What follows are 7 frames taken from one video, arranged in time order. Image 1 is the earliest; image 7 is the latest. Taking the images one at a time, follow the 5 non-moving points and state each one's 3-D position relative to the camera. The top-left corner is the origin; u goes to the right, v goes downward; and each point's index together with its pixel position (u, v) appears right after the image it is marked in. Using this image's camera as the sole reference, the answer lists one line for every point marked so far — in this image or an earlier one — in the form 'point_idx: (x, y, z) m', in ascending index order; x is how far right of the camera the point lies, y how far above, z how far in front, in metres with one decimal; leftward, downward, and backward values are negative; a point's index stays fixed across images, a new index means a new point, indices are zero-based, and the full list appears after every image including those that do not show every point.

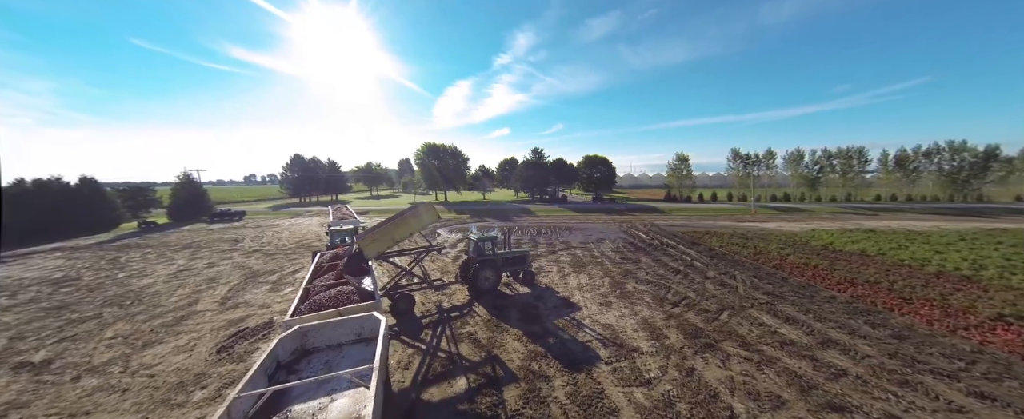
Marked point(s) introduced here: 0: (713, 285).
0: (+8.7, -3.3, +12.2) m
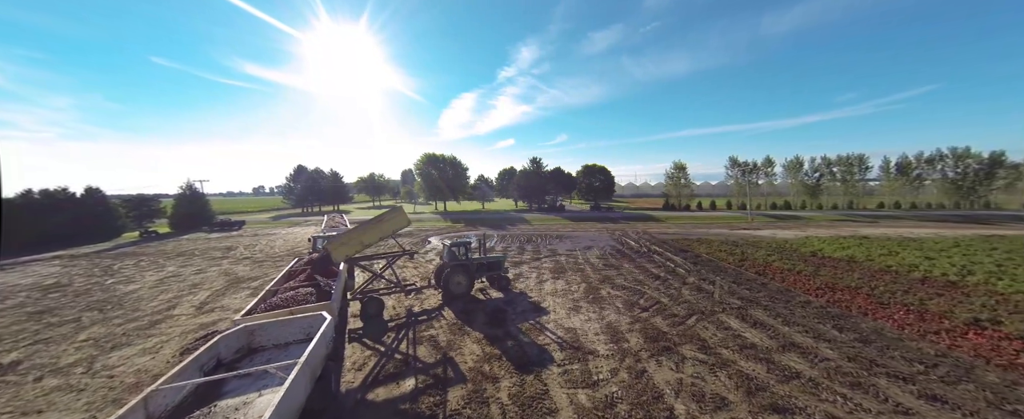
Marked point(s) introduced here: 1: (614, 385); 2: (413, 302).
0: (+7.6, -3.5, +12.0) m
1: (+2.2, -3.9, +6.1) m
2: (-4.1, -3.8, +11.4) m
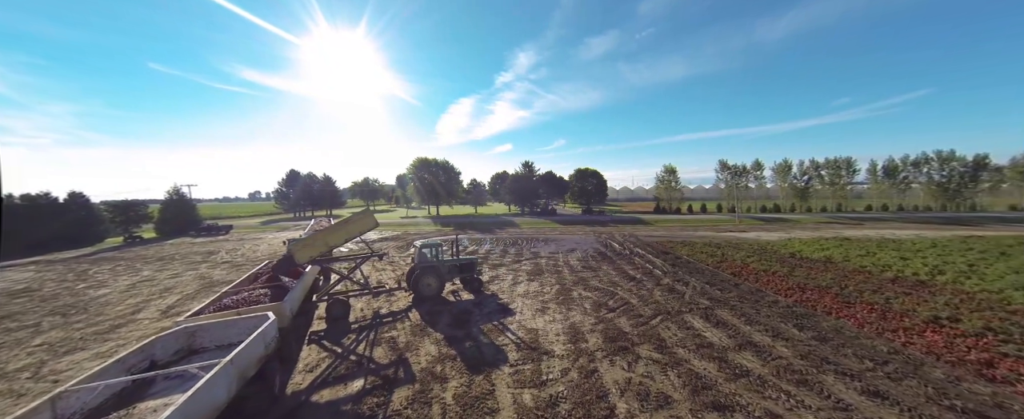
0: (+6.4, -3.5, +12.0) m
1: (+1.1, -3.8, +6.0) m
2: (-5.3, -3.8, +11.3) m
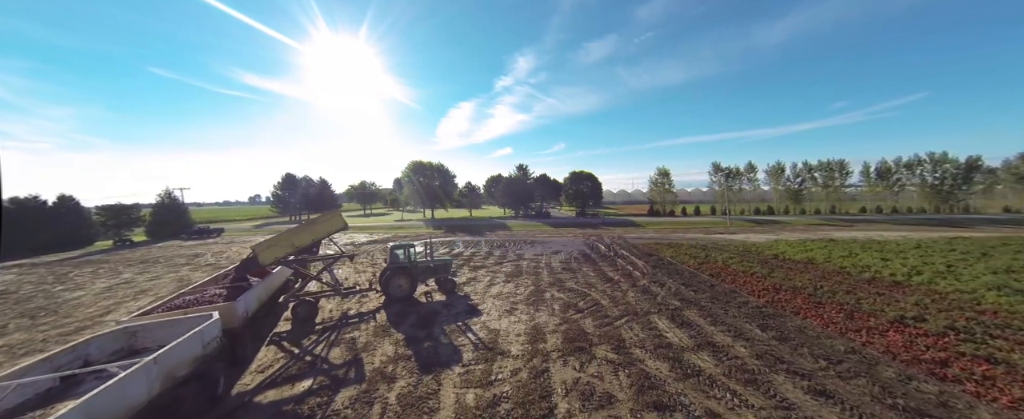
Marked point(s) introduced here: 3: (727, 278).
0: (+5.2, -3.5, +11.9) m
1: (-0.1, -3.7, +5.9) m
2: (-6.4, -3.8, +11.2) m
3: (+10.3, -3.3, +13.4) m
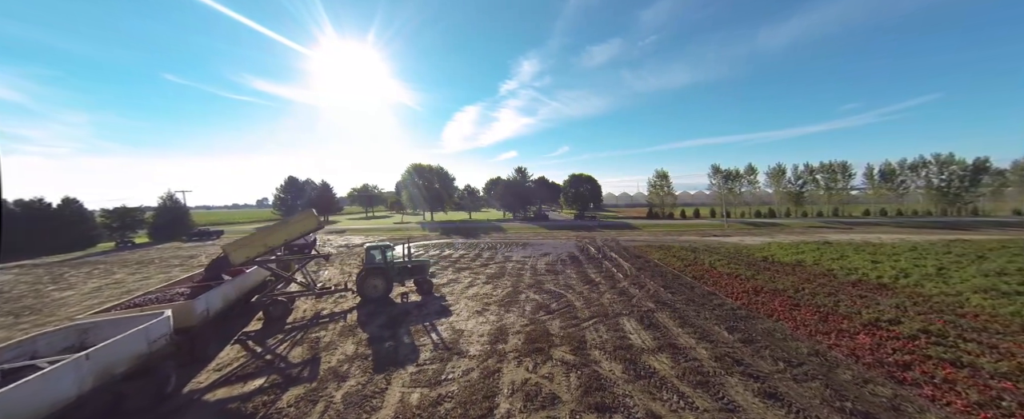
0: (+4.2, -3.5, +11.7) m
1: (-1.2, -3.7, +5.9) m
2: (-7.5, -3.8, +11.2) m
3: (+9.3, -3.3, +13.2) m
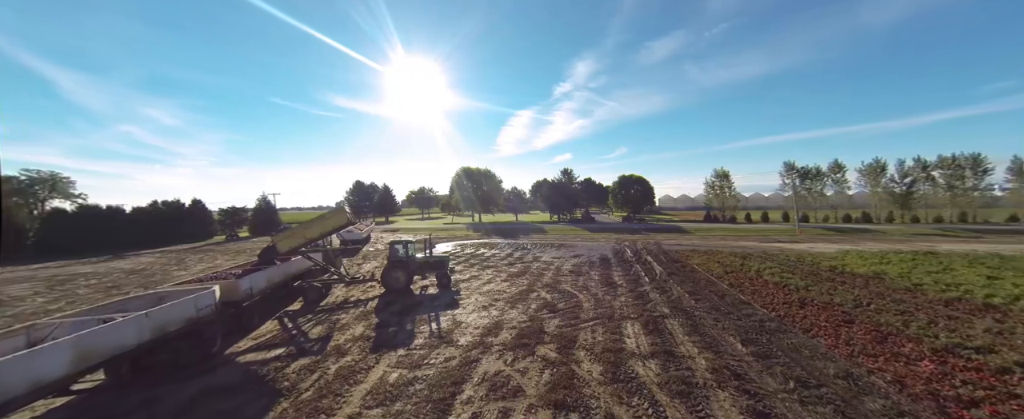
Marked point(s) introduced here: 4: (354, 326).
0: (+4.6, -3.5, +11.0) m
1: (-1.7, -3.6, +6.2) m
2: (-7.0, -3.7, +12.5) m
3: (+9.9, -3.3, +11.6) m
4: (-5.0, -3.7, +8.9) m
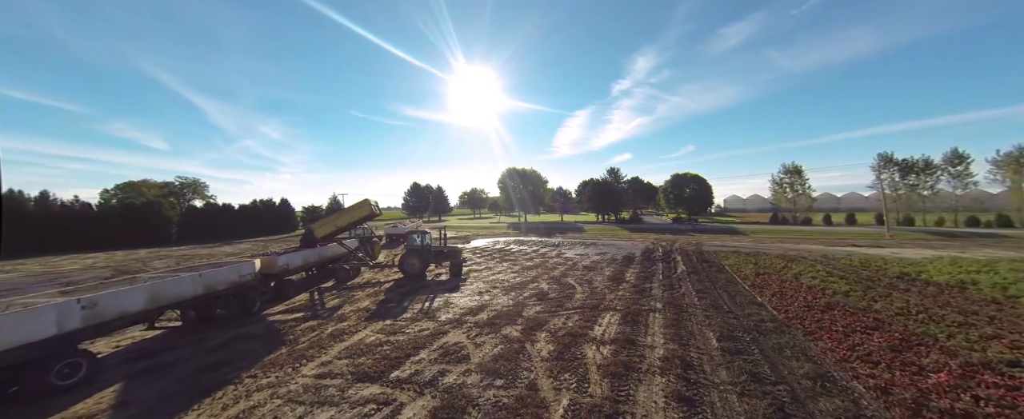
0: (+4.4, -3.2, +10.7) m
1: (-2.7, -3.2, +7.0) m
2: (-6.8, -3.4, +14.2) m
3: (+9.7, -3.0, +10.3) m
4: (-5.4, -3.3, +10.2) m
